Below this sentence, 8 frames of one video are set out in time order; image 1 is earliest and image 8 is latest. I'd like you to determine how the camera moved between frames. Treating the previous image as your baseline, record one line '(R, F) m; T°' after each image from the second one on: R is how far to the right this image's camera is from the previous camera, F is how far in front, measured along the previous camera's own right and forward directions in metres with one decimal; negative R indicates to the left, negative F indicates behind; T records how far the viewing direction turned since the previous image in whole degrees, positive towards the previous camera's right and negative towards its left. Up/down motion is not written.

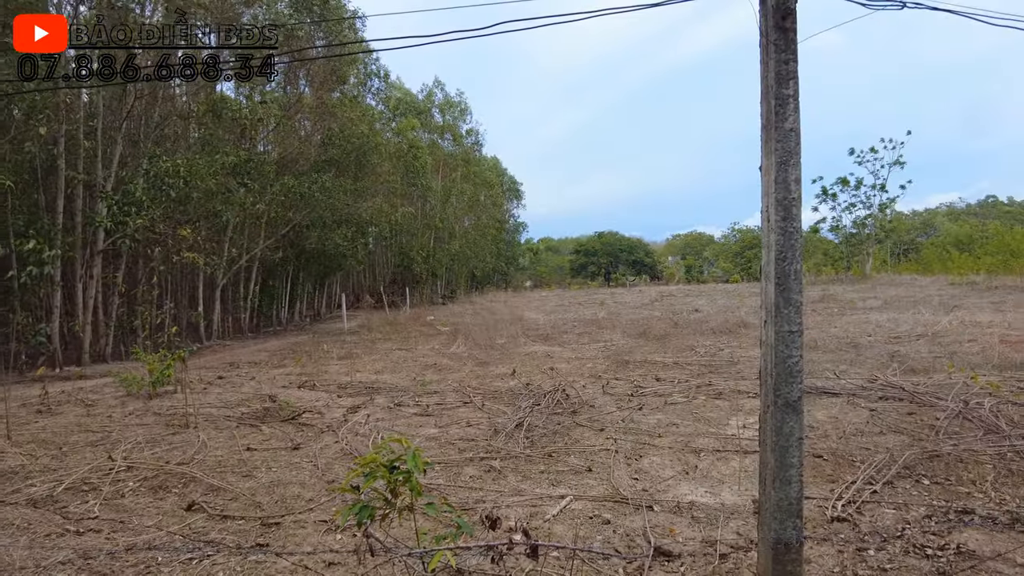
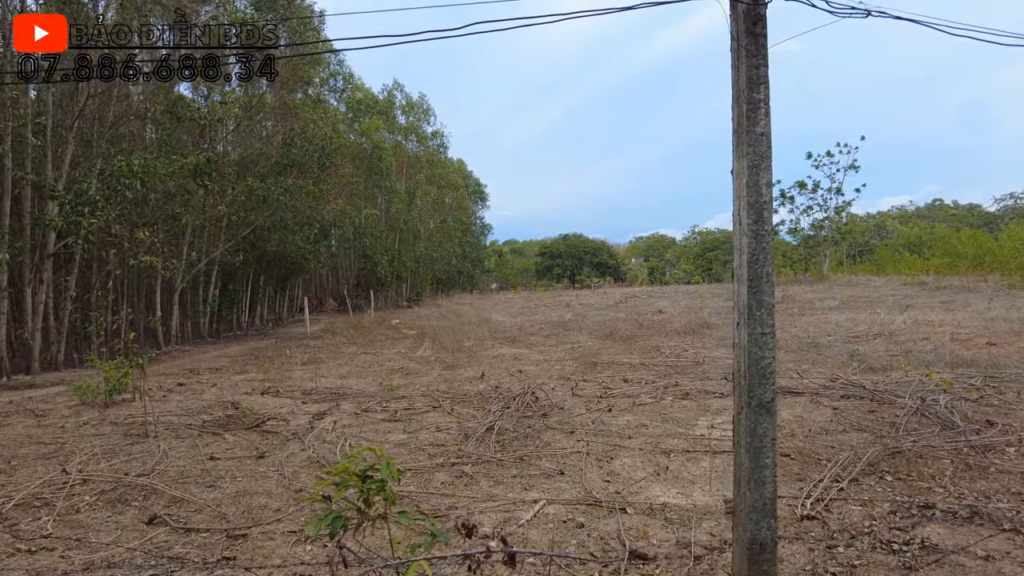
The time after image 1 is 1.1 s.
(0.0, 0.0) m; +3°
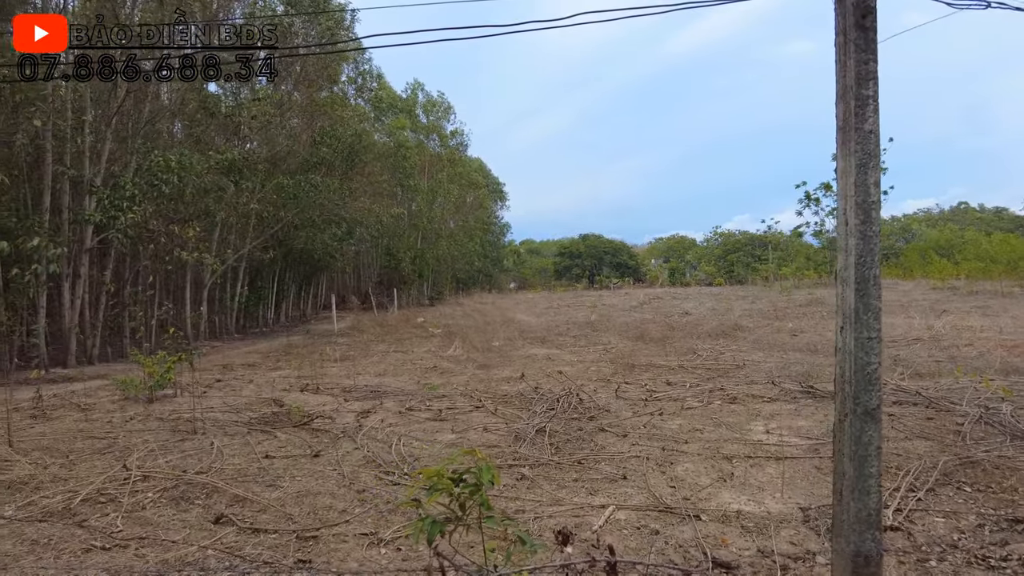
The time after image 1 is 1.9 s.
(-0.3, +0.1) m; -1°
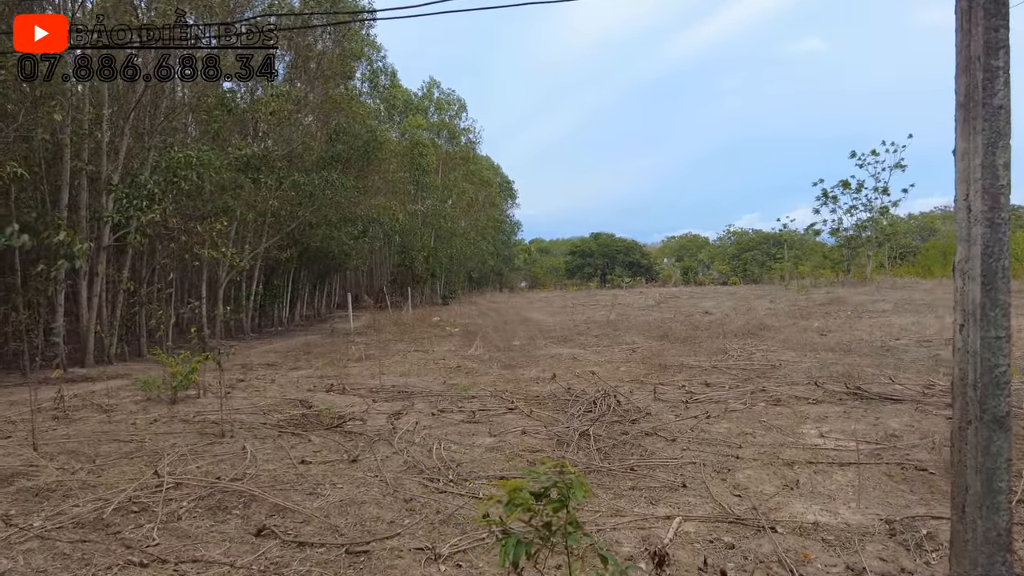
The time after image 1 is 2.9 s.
(-0.3, +0.2) m; -1°
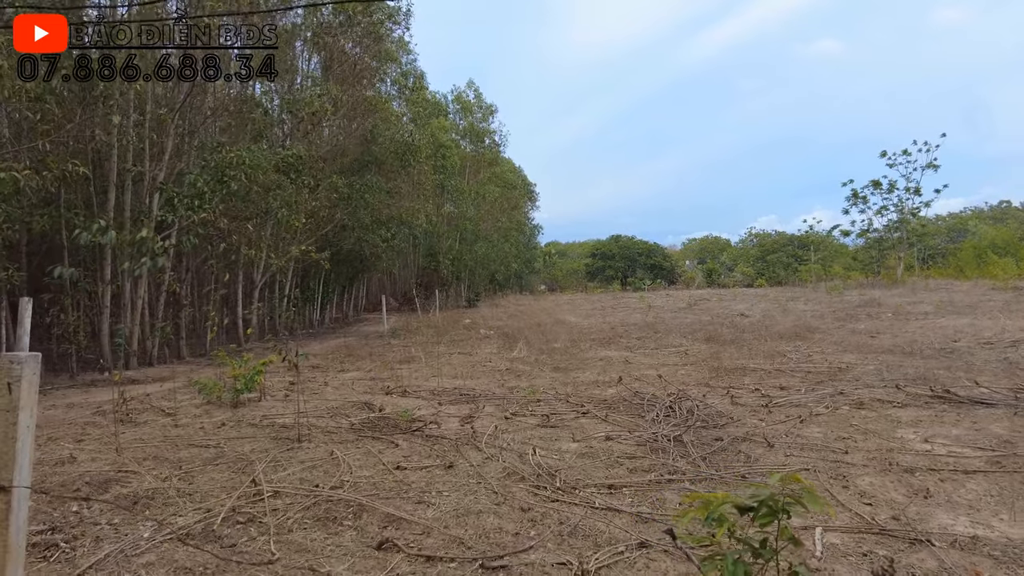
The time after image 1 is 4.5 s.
(-0.6, +0.2) m; -1°
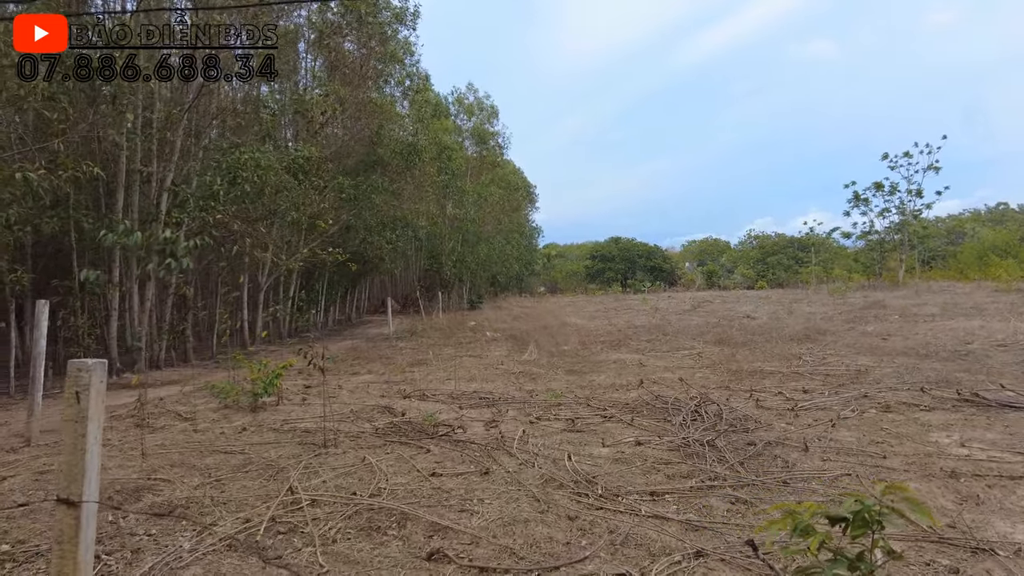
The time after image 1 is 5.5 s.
(-0.2, +0.1) m; 0°
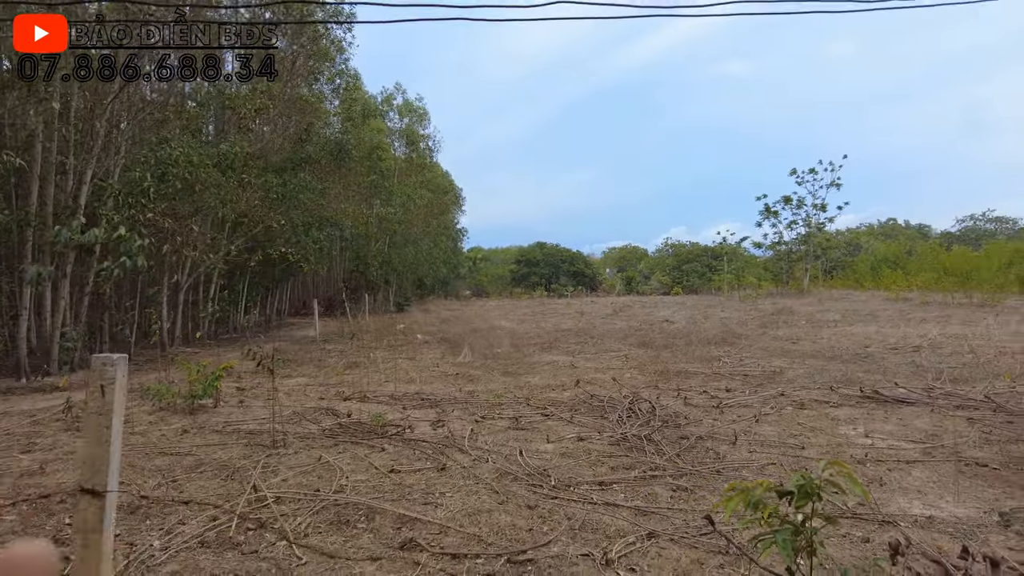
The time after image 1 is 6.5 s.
(-0.2, -0.2) m; +8°
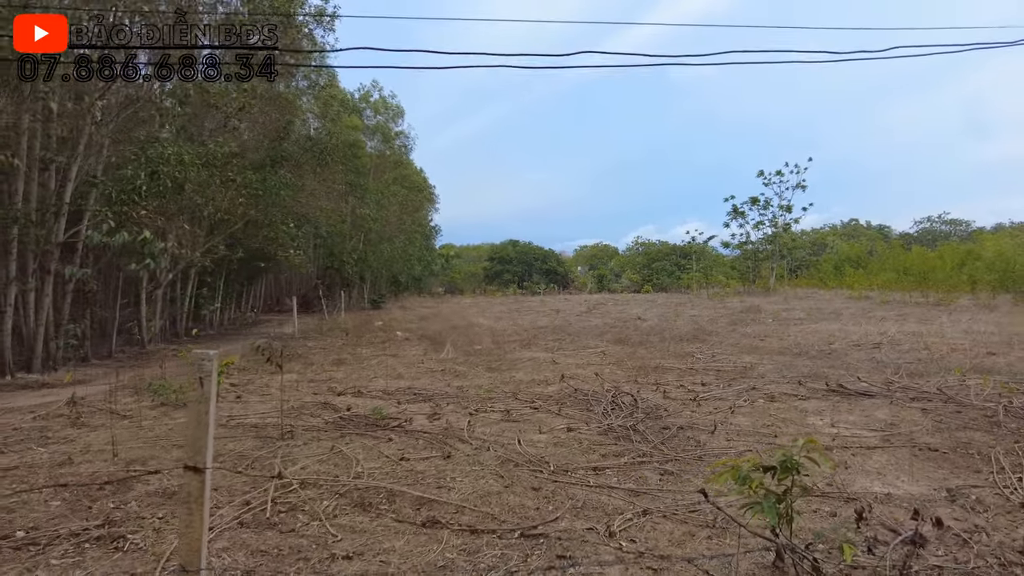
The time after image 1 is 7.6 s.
(-0.2, -0.3) m; +3°
